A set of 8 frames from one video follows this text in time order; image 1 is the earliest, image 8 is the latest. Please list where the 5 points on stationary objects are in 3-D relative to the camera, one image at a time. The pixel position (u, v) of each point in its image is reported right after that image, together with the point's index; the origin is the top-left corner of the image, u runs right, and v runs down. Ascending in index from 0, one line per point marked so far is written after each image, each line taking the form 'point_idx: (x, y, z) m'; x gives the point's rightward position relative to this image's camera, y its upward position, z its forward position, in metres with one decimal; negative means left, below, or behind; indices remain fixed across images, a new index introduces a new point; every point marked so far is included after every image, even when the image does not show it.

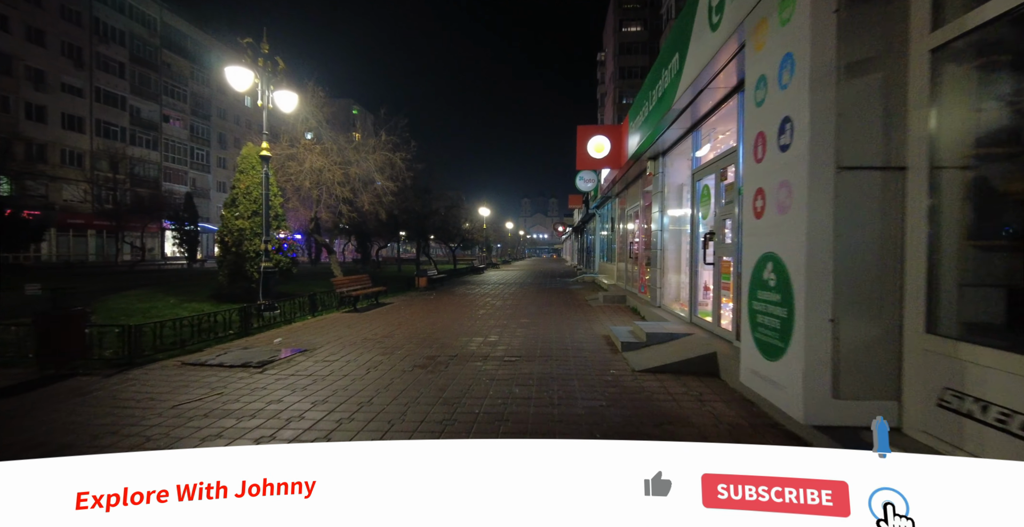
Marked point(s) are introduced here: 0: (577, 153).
0: (+1.5, +2.5, +10.3) m
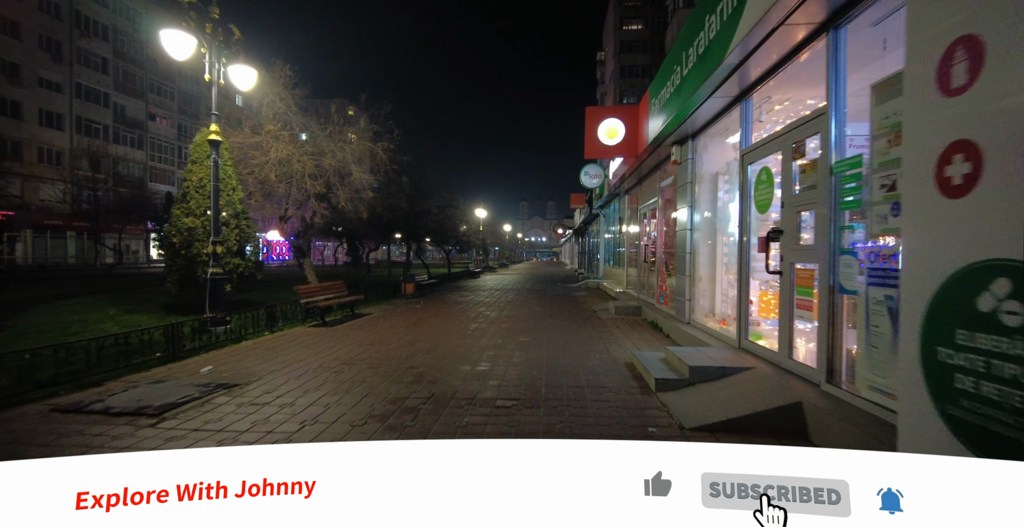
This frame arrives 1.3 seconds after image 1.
0: (+1.4, +2.4, +8.8) m
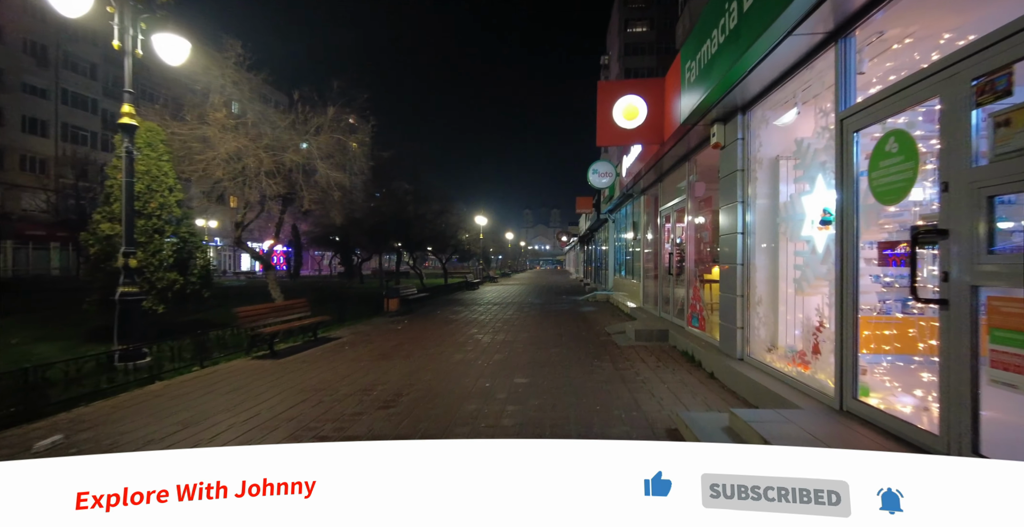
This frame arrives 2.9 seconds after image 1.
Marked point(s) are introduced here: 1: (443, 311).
0: (+1.4, +2.2, +7.2) m
1: (-2.0, -1.4, +13.1) m
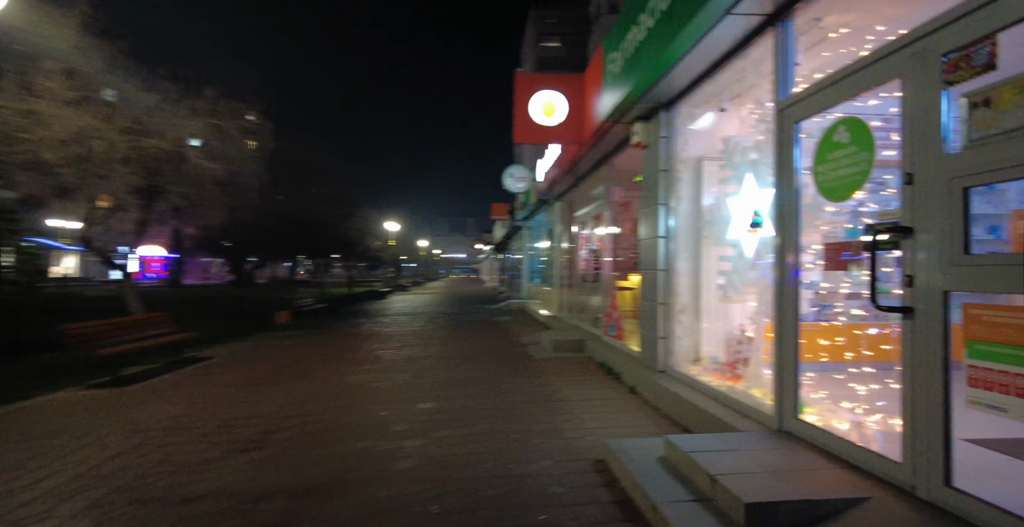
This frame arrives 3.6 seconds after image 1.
0: (+0.1, +2.1, +6.6) m
1: (-4.3, -1.5, +11.8) m
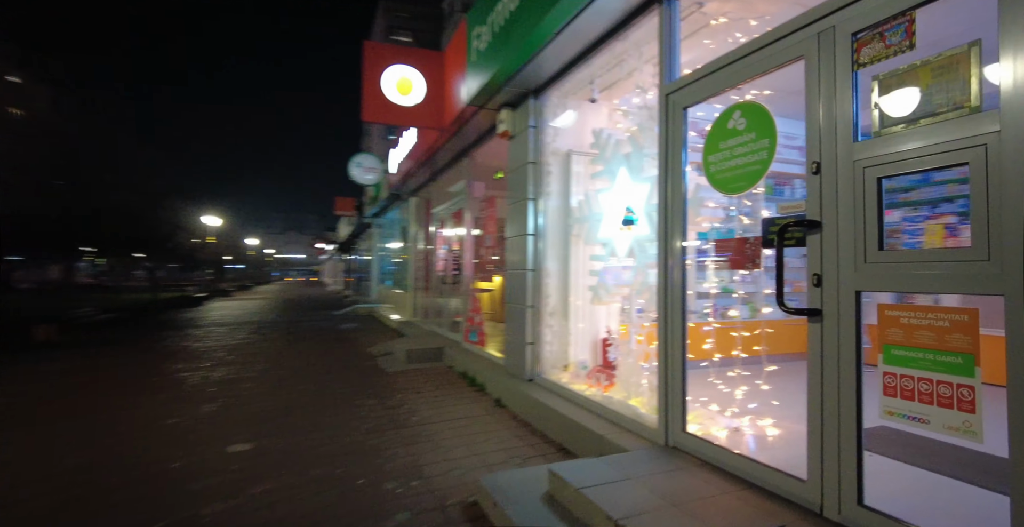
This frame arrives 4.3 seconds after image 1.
0: (-1.8, +2.1, +5.7) m
1: (-7.6, -1.5, +9.3) m
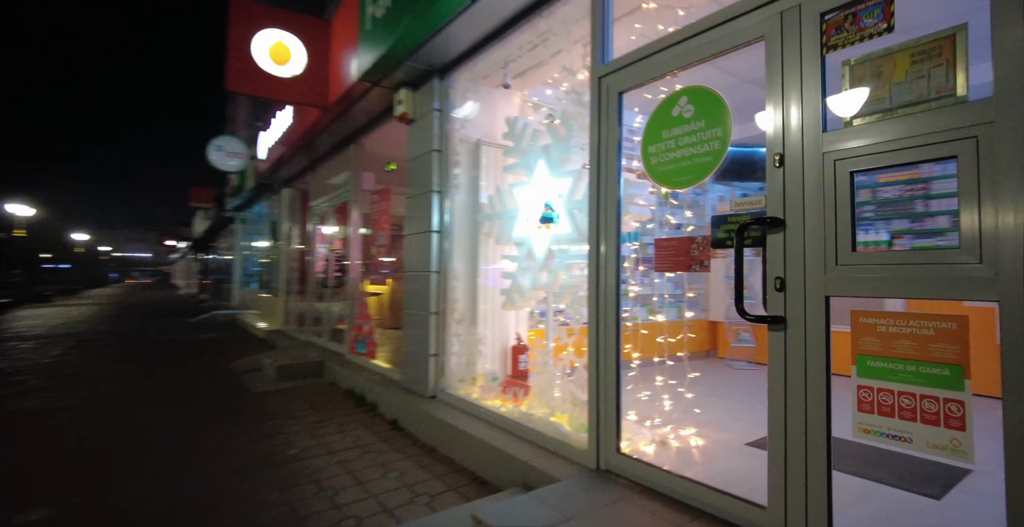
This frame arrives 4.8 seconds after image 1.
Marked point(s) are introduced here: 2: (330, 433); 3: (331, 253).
0: (-2.9, +2.1, +4.7) m
1: (-9.3, -1.5, +6.7) m
2: (-1.5, -1.4, +3.9) m
3: (-2.8, +0.2, +7.3) m
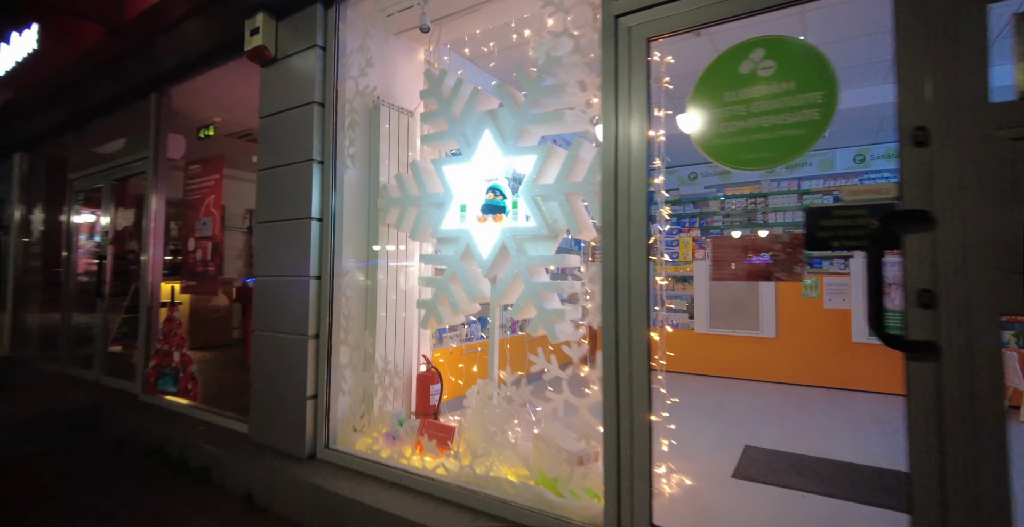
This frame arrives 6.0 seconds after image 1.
0: (-3.4, +2.1, +2.6) m
1: (-10.3, -1.4, +2.2) m
2: (-2.0, -1.4, +2.4) m
3: (-4.4, +0.2, +5.1) m
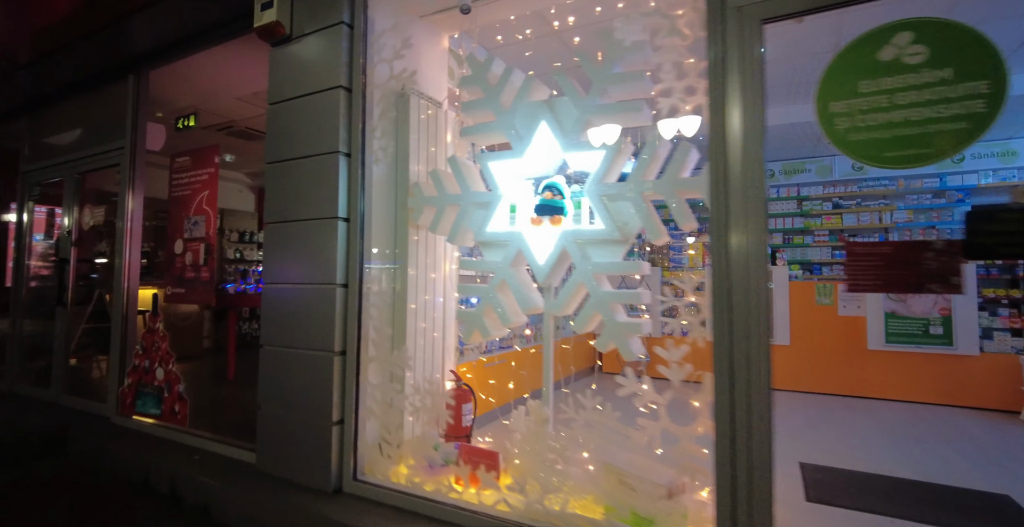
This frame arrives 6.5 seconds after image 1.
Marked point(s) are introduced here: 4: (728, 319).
0: (-3.1, +2.1, +2.2) m
1: (-9.9, -1.4, +1.2) m
2: (-1.7, -1.5, +2.0) m
3: (-4.3, +0.2, +4.5) m
4: (+0.8, -0.2, +1.7) m
